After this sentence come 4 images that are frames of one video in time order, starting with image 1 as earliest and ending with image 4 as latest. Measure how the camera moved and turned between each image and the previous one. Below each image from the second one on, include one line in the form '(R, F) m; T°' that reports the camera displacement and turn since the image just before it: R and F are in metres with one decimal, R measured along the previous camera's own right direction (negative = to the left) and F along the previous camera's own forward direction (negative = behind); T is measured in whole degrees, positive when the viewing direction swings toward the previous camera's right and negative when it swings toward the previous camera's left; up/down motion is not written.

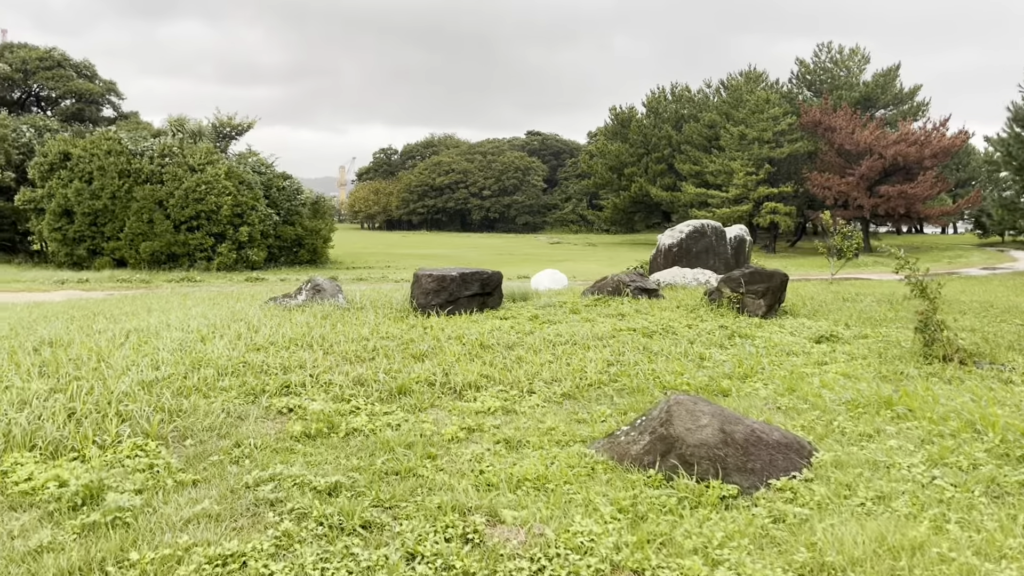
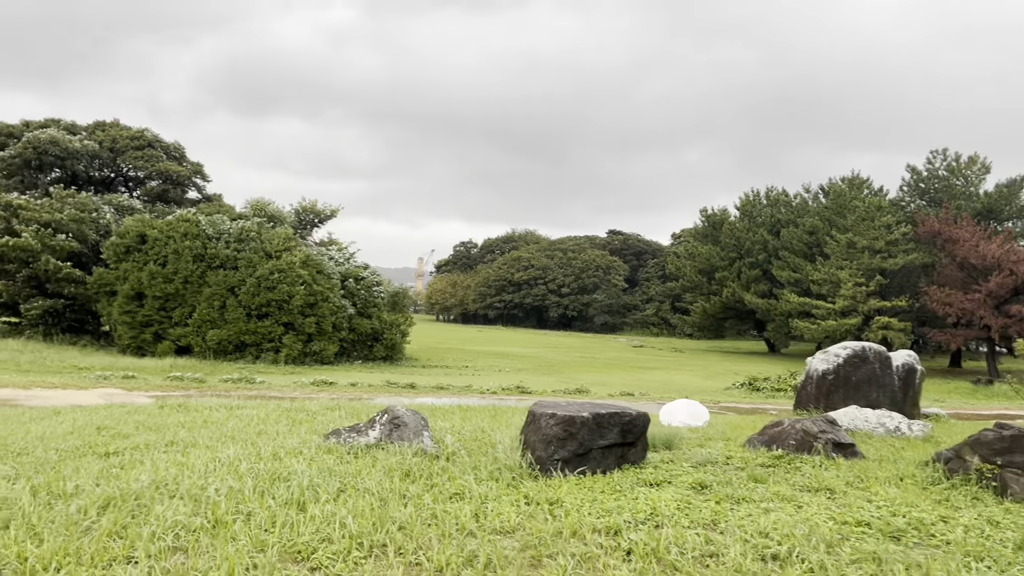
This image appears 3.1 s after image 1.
(-0.6, +2.3) m; -5°
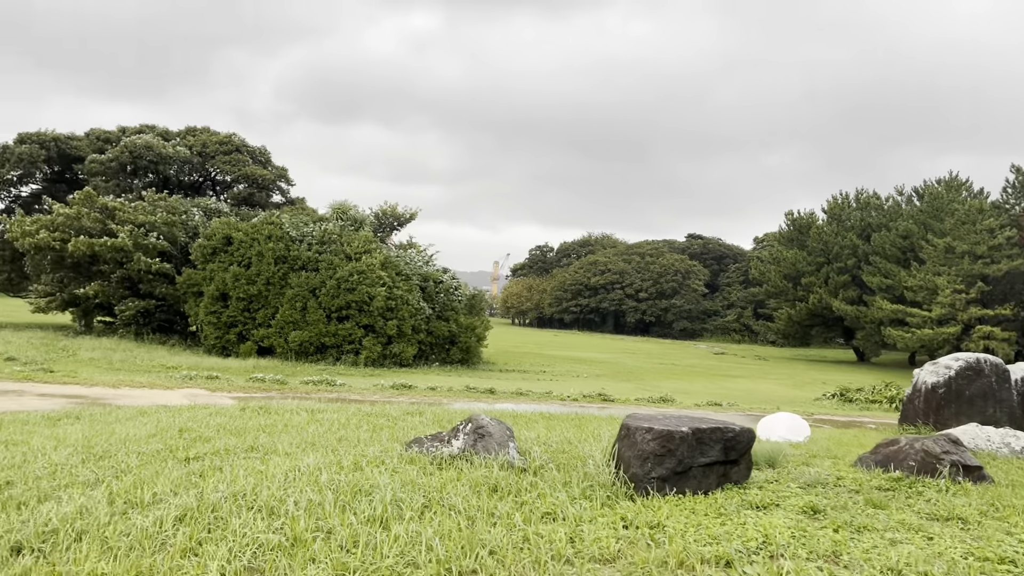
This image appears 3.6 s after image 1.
(-0.1, +0.4) m; -5°
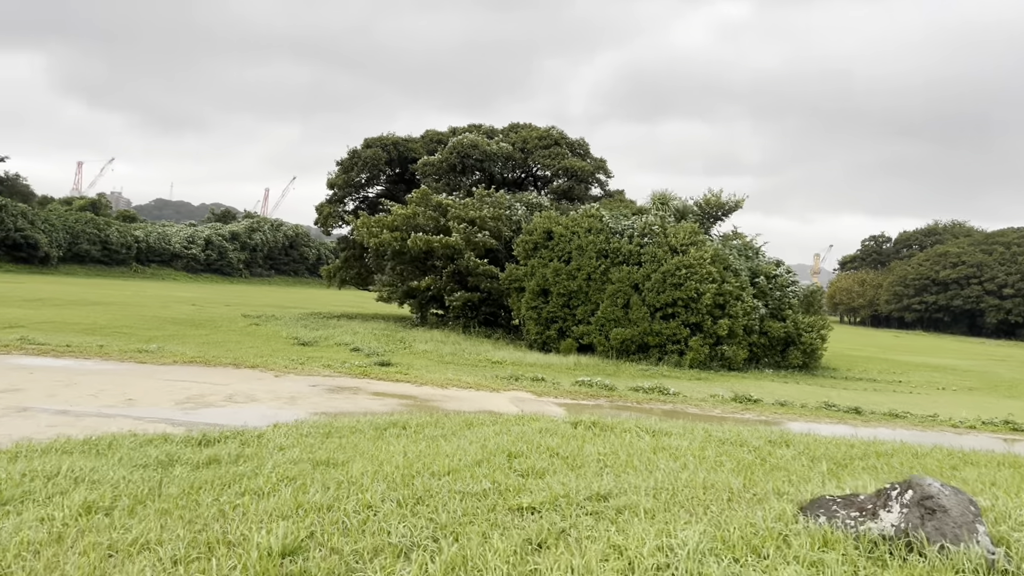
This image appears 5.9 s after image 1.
(-0.6, +1.5) m; -21°
